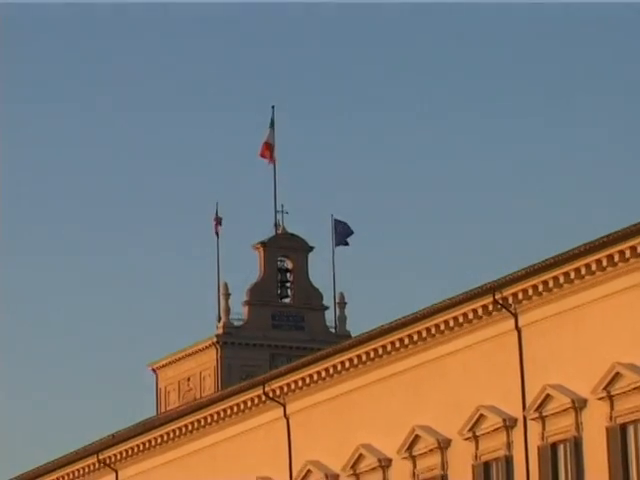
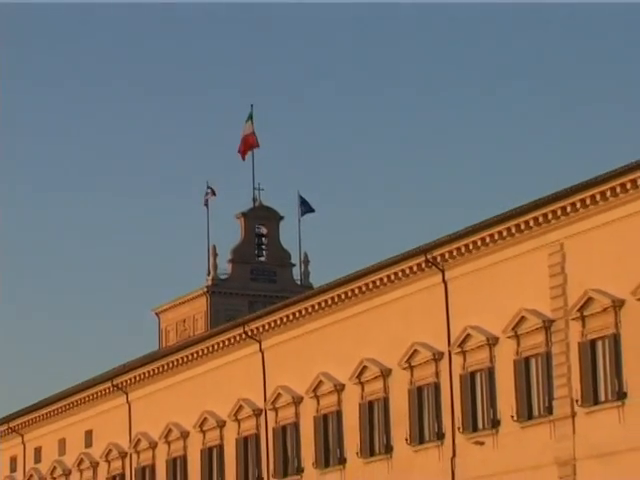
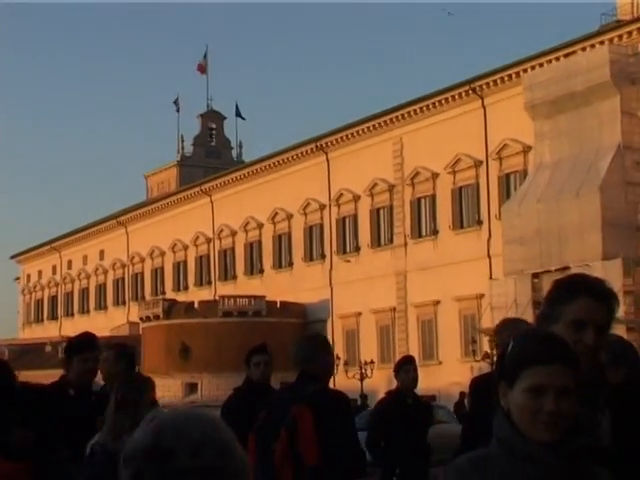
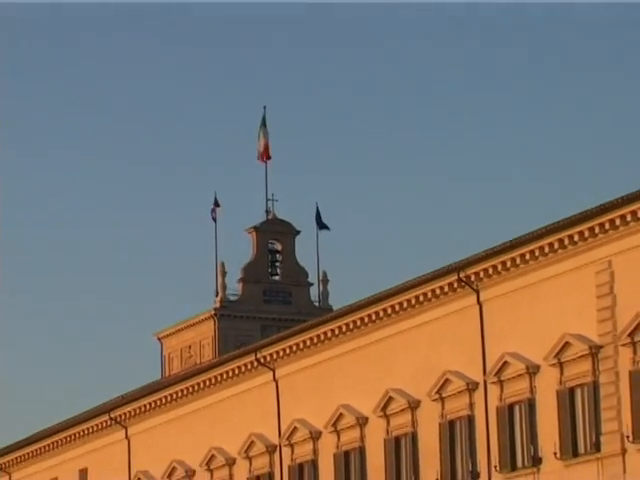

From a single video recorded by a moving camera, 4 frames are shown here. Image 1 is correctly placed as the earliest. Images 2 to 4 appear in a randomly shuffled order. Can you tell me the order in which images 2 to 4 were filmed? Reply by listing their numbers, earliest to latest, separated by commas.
4, 2, 3
